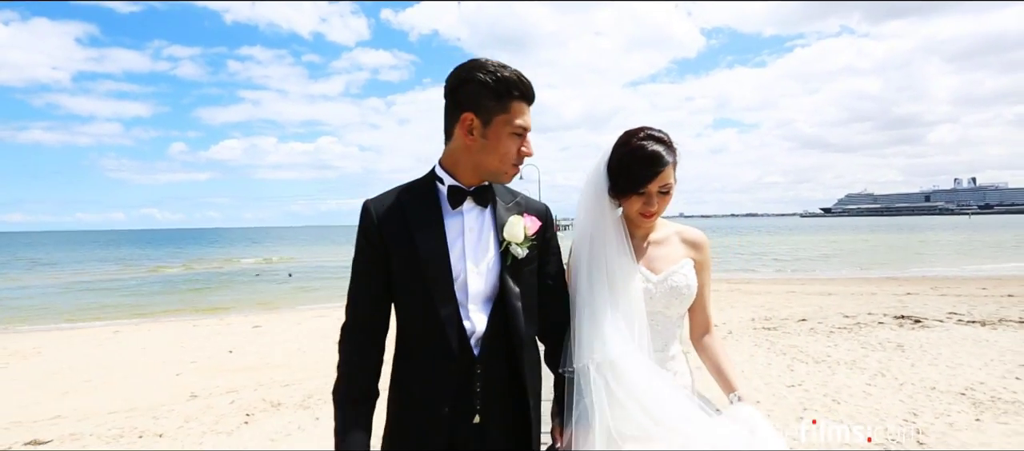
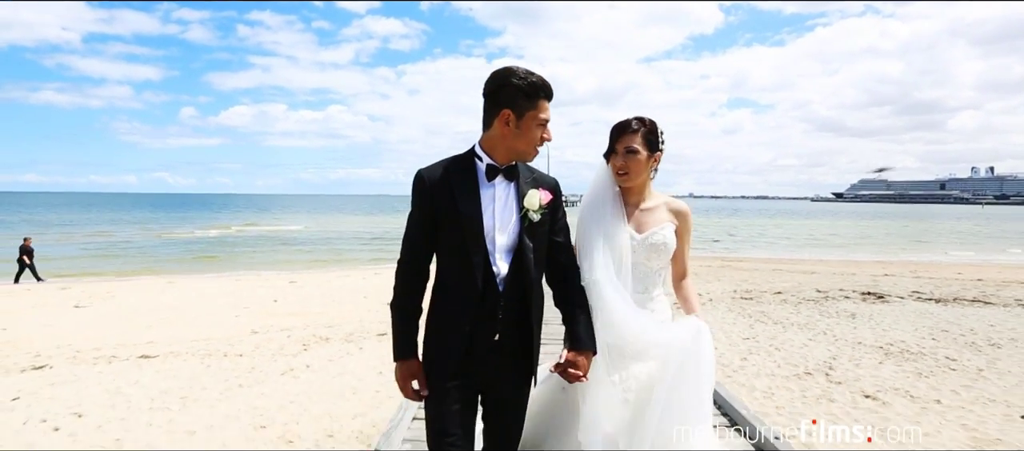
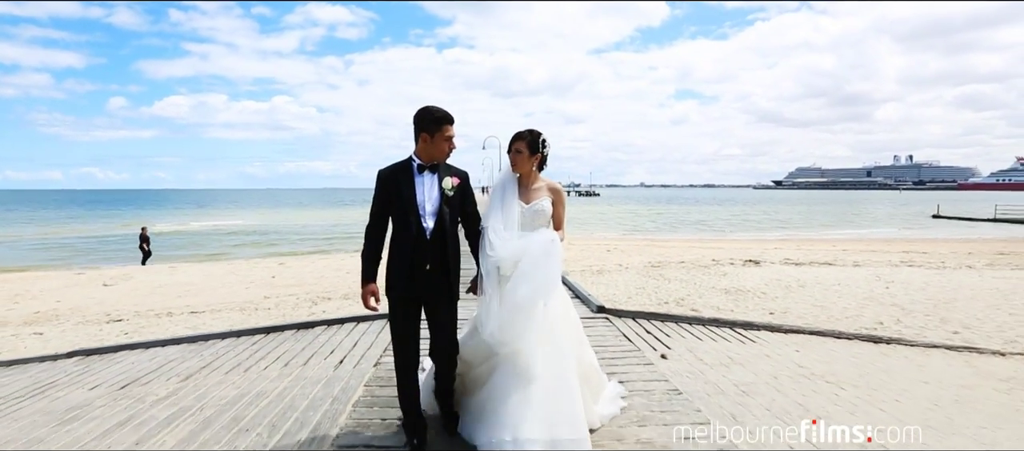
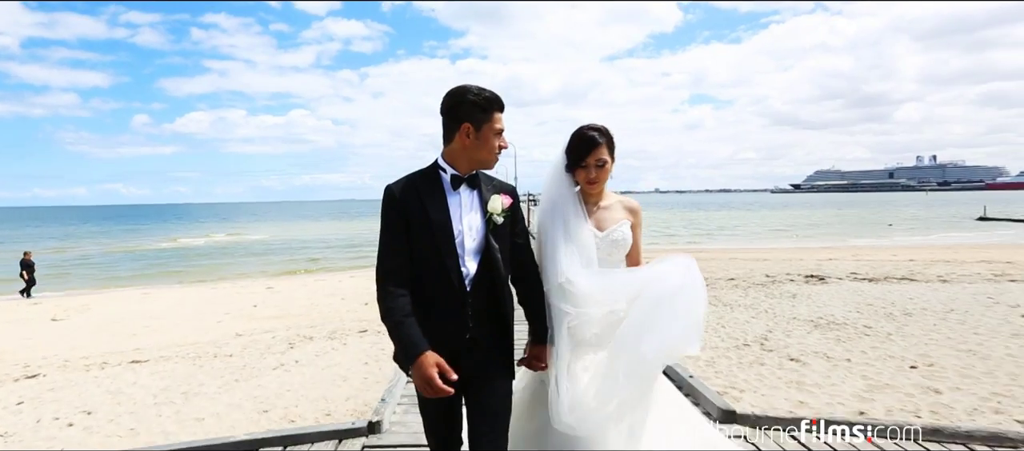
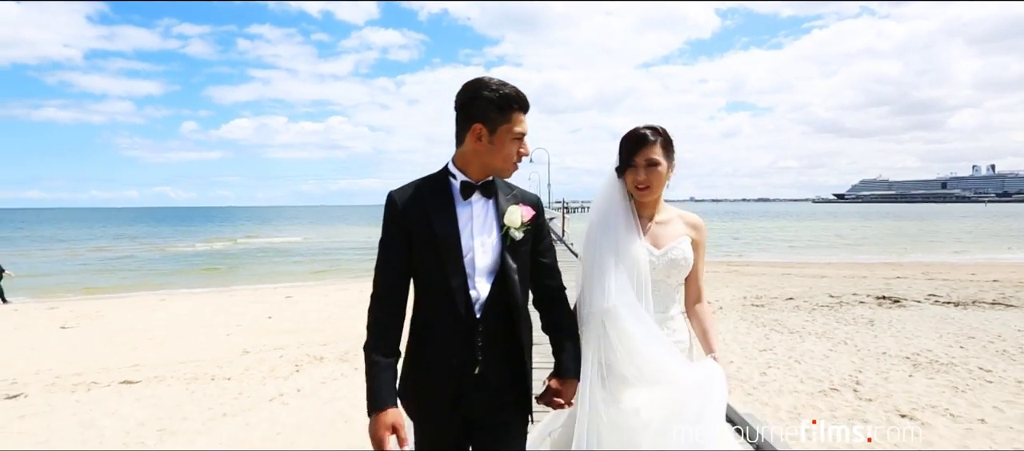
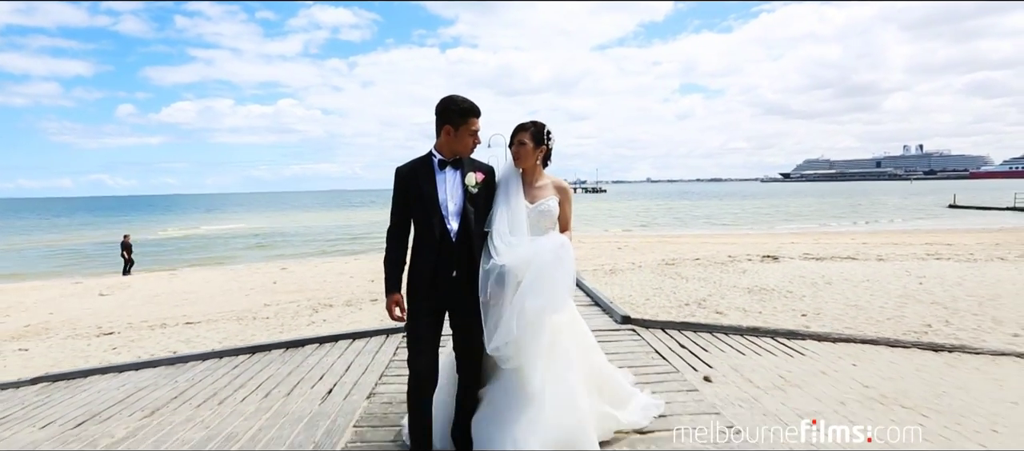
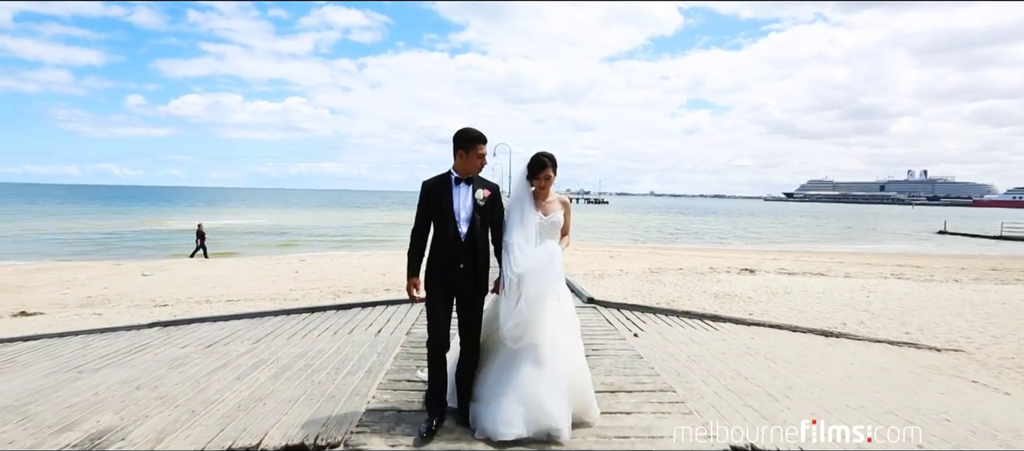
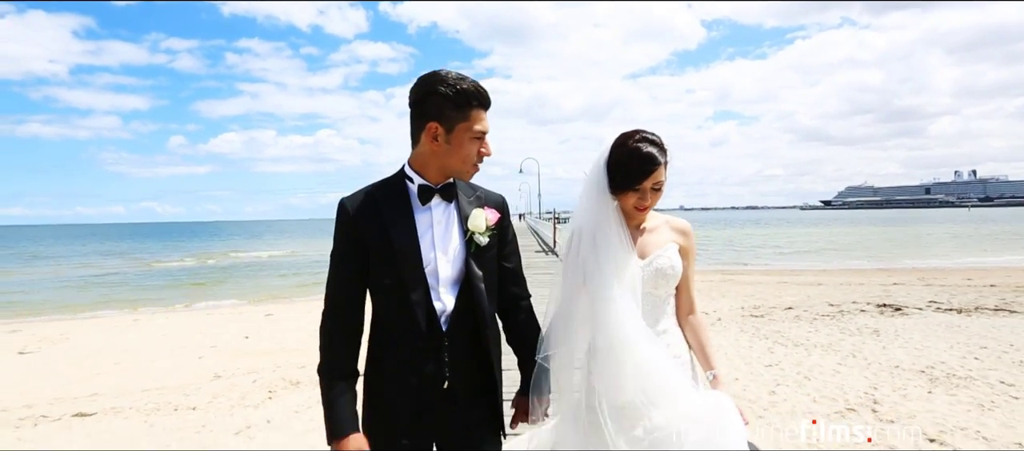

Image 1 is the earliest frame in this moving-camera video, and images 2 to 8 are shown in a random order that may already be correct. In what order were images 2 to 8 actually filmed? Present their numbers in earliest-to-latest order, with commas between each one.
8, 5, 2, 4, 6, 3, 7
